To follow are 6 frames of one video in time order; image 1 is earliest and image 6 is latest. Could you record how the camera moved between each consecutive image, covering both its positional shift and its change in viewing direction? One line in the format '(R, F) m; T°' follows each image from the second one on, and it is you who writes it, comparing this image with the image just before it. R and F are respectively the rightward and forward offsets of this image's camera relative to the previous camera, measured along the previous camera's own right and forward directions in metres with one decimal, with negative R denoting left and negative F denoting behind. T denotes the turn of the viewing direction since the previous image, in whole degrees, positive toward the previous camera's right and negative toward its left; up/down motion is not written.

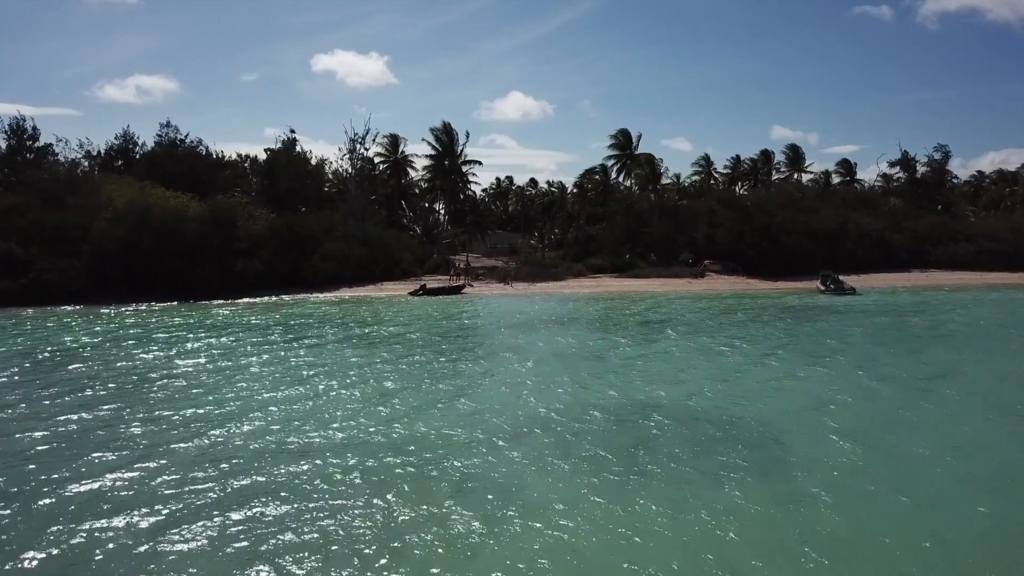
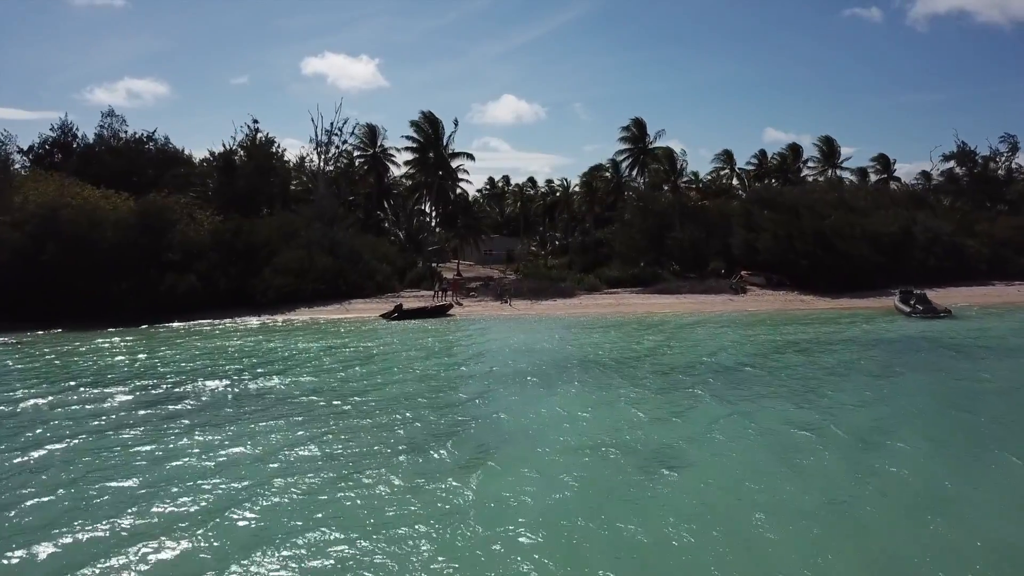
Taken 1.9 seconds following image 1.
(-0.2, +8.3) m; 0°
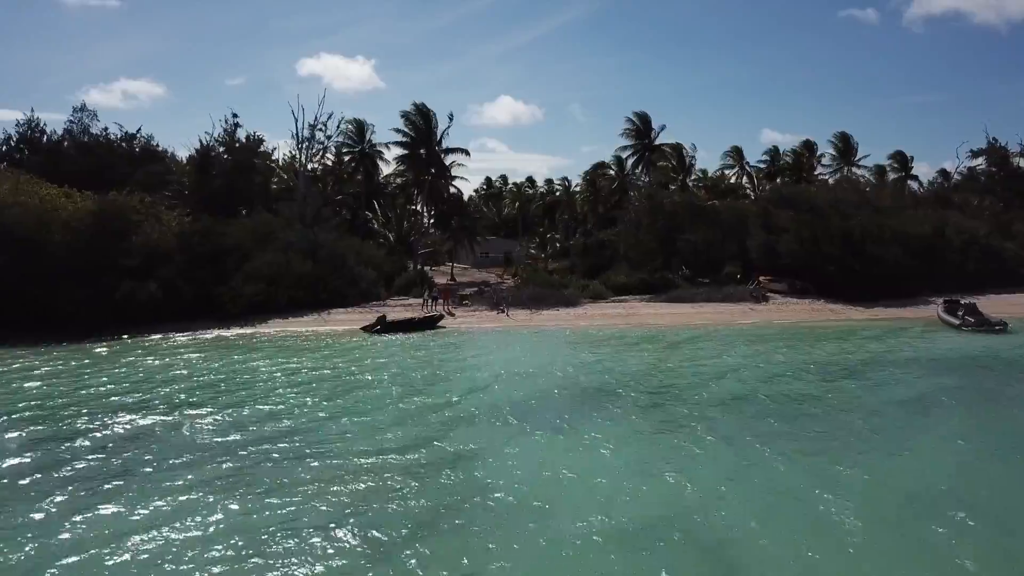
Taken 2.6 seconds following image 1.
(0.0, +3.5) m; 0°
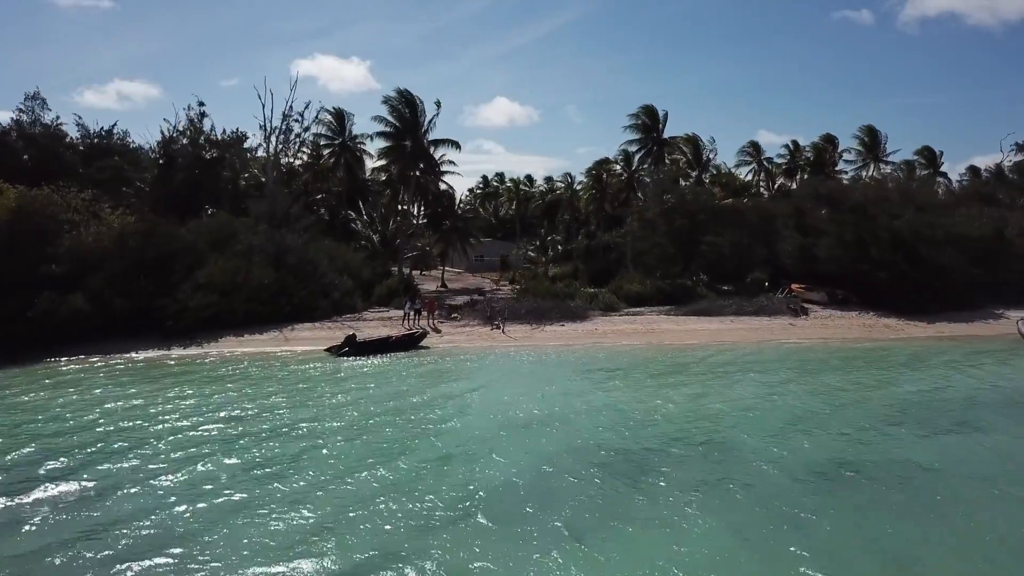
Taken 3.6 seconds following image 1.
(0.0, +4.8) m; 0°
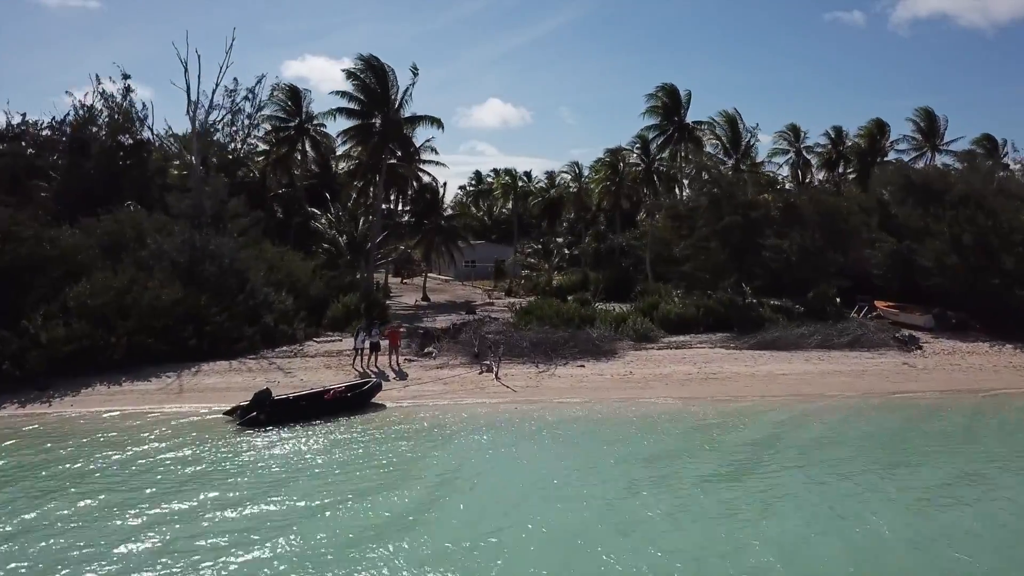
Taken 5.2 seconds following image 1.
(-0.1, +8.0) m; 0°
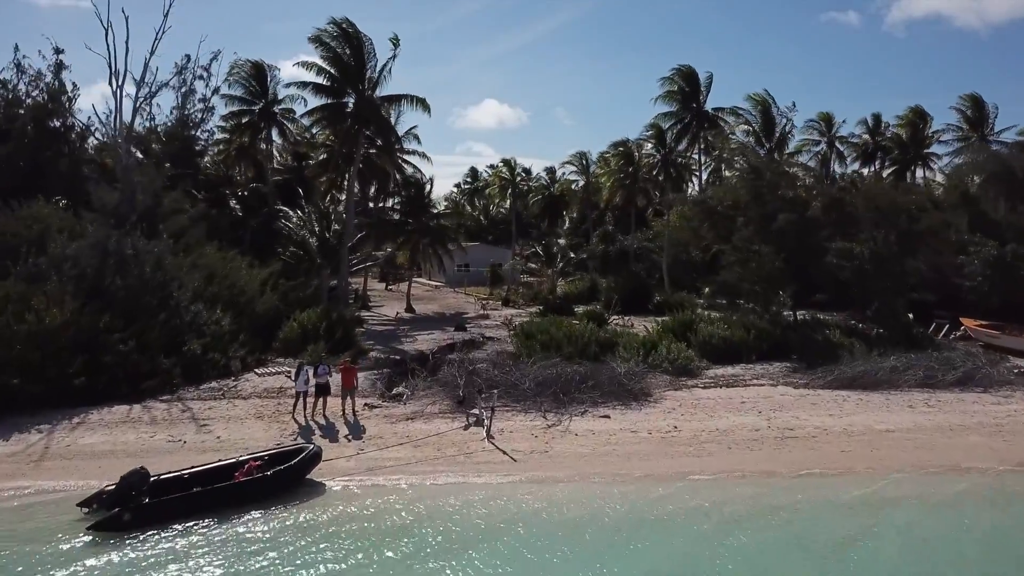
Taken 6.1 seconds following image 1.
(0.0, +5.1) m; 0°
